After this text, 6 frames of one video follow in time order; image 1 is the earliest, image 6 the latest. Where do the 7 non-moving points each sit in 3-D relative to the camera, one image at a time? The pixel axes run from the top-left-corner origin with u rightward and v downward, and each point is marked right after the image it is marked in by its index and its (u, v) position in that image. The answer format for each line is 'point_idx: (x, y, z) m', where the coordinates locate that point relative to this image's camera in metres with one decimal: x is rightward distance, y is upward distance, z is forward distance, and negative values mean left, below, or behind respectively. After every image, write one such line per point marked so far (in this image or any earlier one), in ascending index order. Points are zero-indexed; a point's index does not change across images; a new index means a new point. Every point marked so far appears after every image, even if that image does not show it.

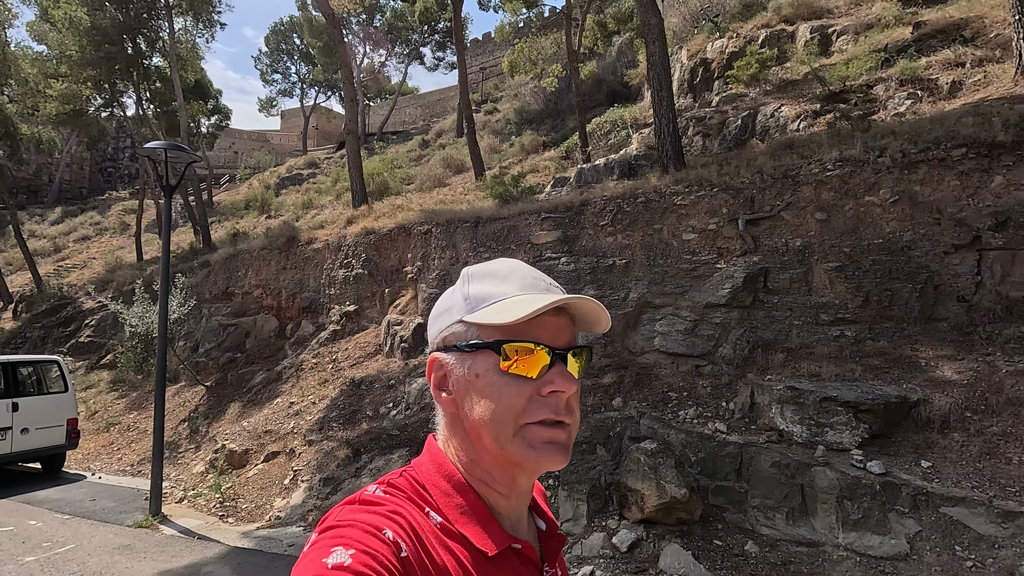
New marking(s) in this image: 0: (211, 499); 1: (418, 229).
0: (-3.9, -2.7, +6.9) m
1: (-1.9, +1.2, +10.5) m
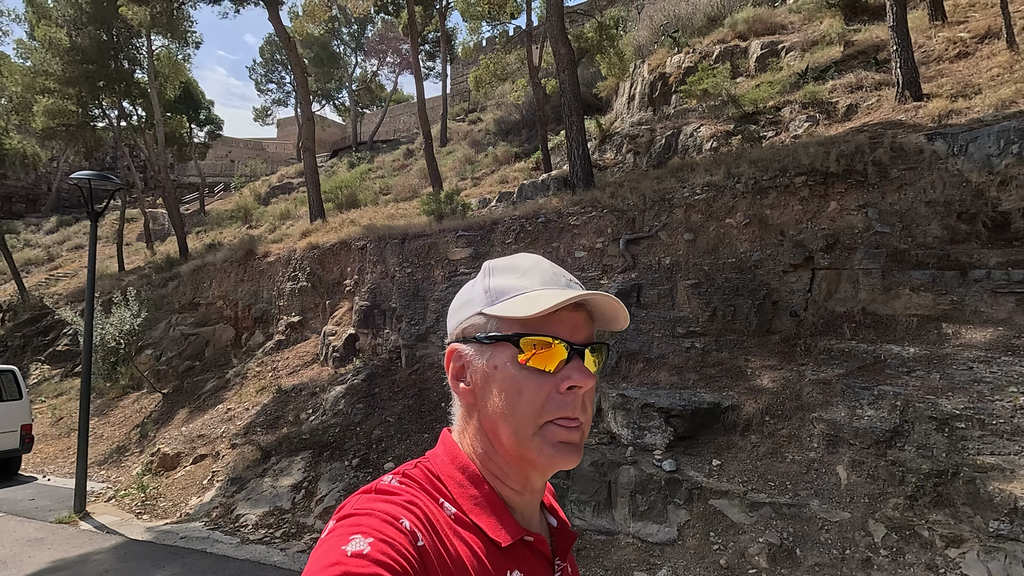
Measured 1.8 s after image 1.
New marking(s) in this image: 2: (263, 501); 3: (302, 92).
0: (-5.3, -2.9, +7.5) m
1: (-3.3, +0.9, +11.1) m
2: (-3.0, -2.5, +6.4) m
3: (-5.8, +5.5, +14.7) m
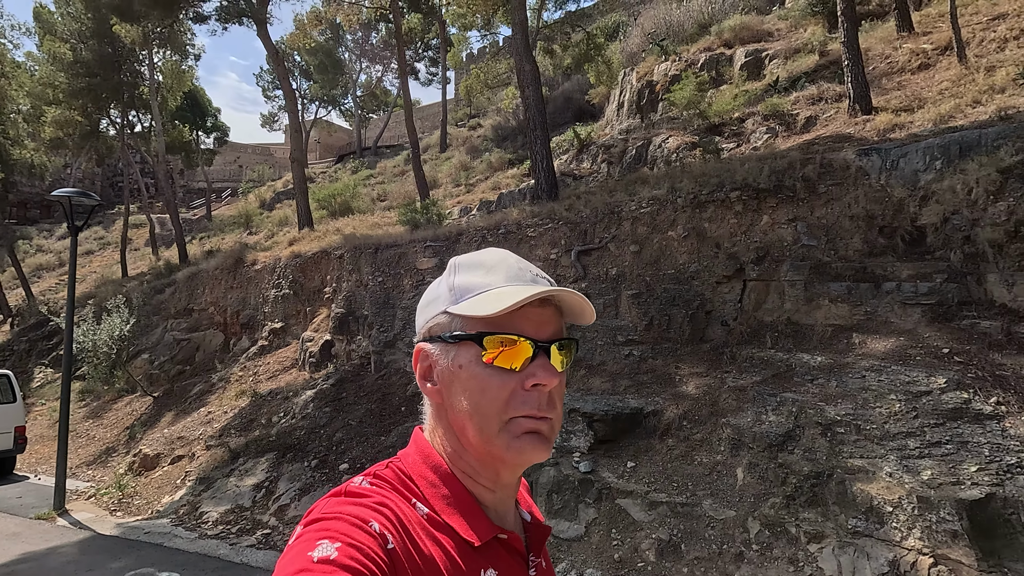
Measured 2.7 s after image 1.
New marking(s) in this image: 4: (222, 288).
0: (-5.9, -3.1, +7.9) m
1: (-3.8, +0.8, +11.6) m
2: (-3.6, -2.7, +6.8) m
3: (-6.3, +5.3, +15.2) m
4: (-8.0, 0.0, +14.8) m
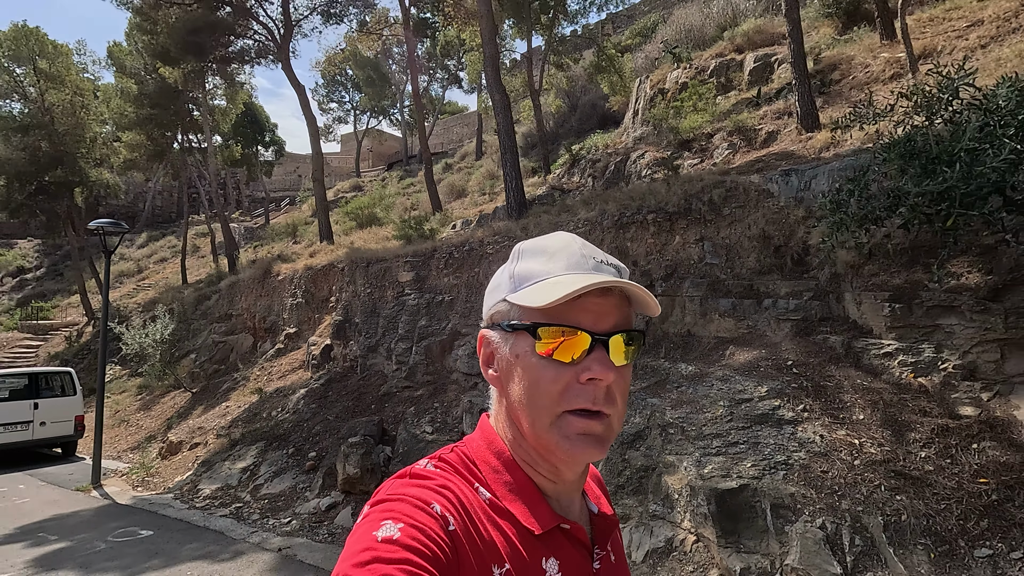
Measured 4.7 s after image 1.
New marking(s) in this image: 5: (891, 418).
0: (-6.6, -3.3, +9.5) m
1: (-4.2, +0.5, +12.9) m
2: (-4.5, -2.9, +8.1) m
3: (-6.2, +5.0, +16.8) m
4: (-8.0, -0.3, +16.5) m
5: (+3.1, -1.0, +4.3) m
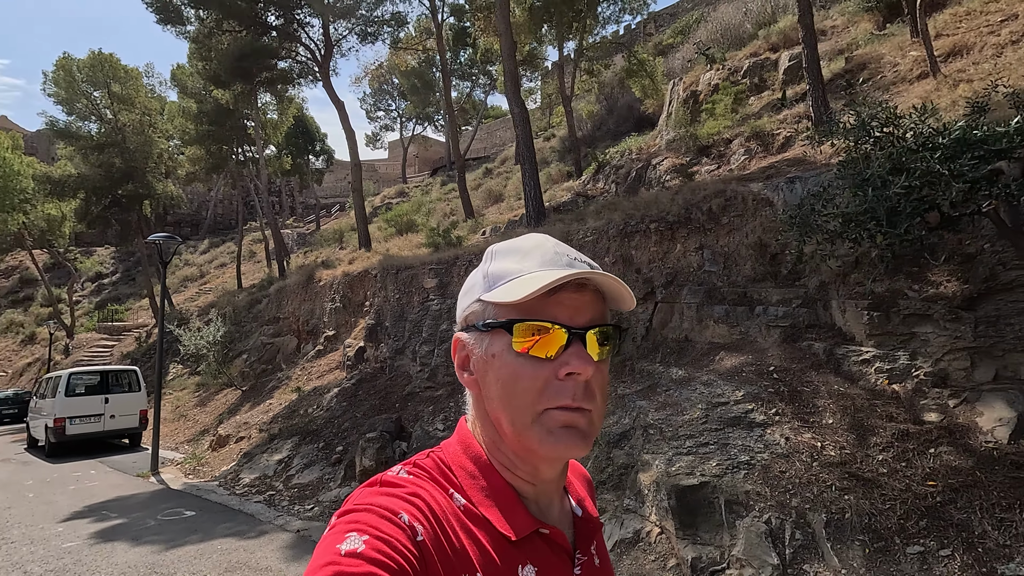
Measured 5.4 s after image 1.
0: (-6.3, -3.5, +10.5) m
1: (-3.6, +0.4, +13.7) m
2: (-4.3, -3.0, +8.9) m
3: (-5.3, +4.9, +17.7) m
4: (-7.0, -0.4, +17.6) m
5: (+2.9, -1.1, +4.5) m
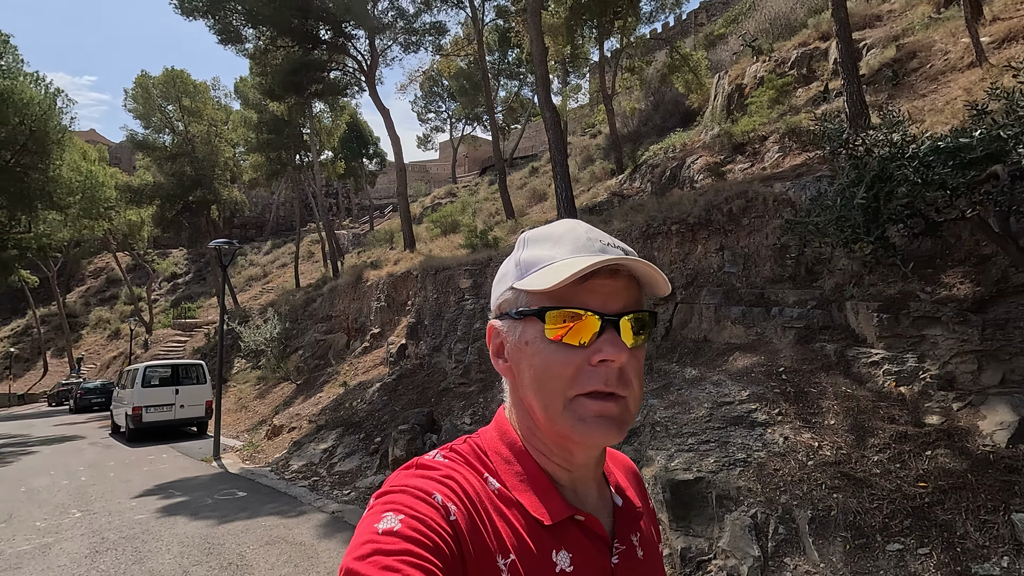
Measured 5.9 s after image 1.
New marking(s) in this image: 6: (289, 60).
0: (-5.6, -3.5, +11.4) m
1: (-2.6, +0.4, +14.3) m
2: (-3.7, -3.1, +9.7) m
3: (-4.0, +4.9, +18.5) m
4: (-5.7, -0.4, +18.5) m
5: (+2.9, -1.1, +4.5) m
6: (-7.2, +7.4, +17.3) m
